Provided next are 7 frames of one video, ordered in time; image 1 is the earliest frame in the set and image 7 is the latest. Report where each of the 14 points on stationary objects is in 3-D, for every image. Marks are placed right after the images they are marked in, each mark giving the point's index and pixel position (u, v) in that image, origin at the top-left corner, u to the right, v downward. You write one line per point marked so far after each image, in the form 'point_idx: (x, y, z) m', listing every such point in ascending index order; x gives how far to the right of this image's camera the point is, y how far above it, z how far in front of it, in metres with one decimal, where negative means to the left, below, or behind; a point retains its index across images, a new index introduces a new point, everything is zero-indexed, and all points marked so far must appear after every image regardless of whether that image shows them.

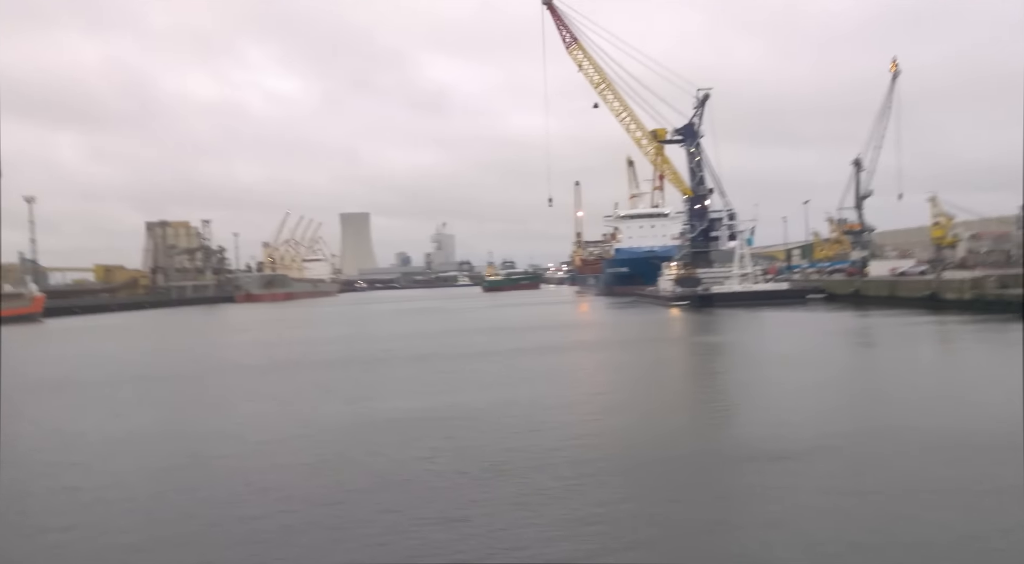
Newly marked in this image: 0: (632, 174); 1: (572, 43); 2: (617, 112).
0: (+2.9, +2.6, +19.8) m
1: (+1.1, +4.3, +14.8) m
2: (+2.0, +3.2, +15.3) m
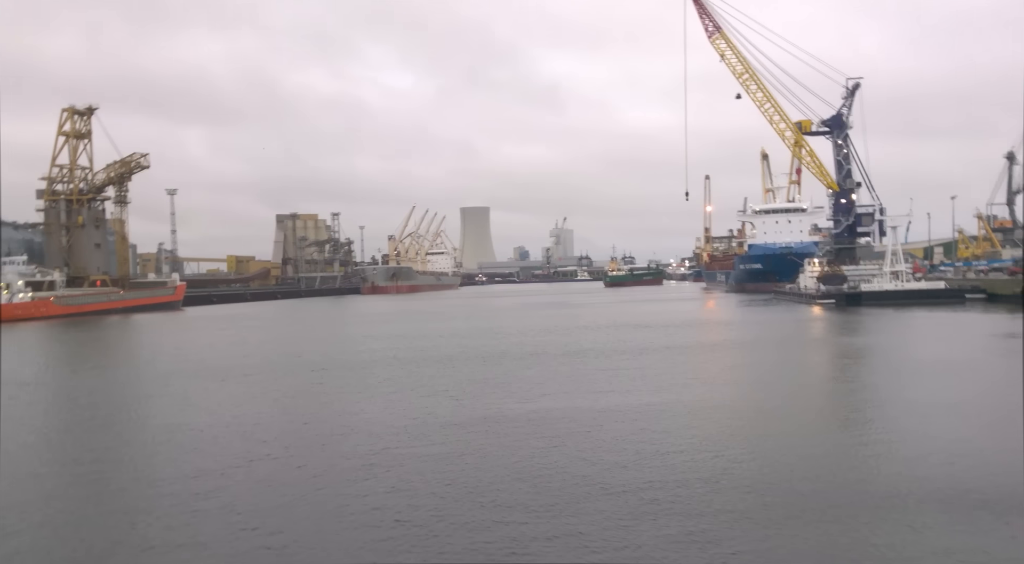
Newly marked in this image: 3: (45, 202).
0: (+5.8, +2.7, +18.8) m
1: (+3.4, +4.4, +14.0) m
2: (+4.3, +3.2, +14.4) m
3: (-10.1, +1.7, +18.0) m
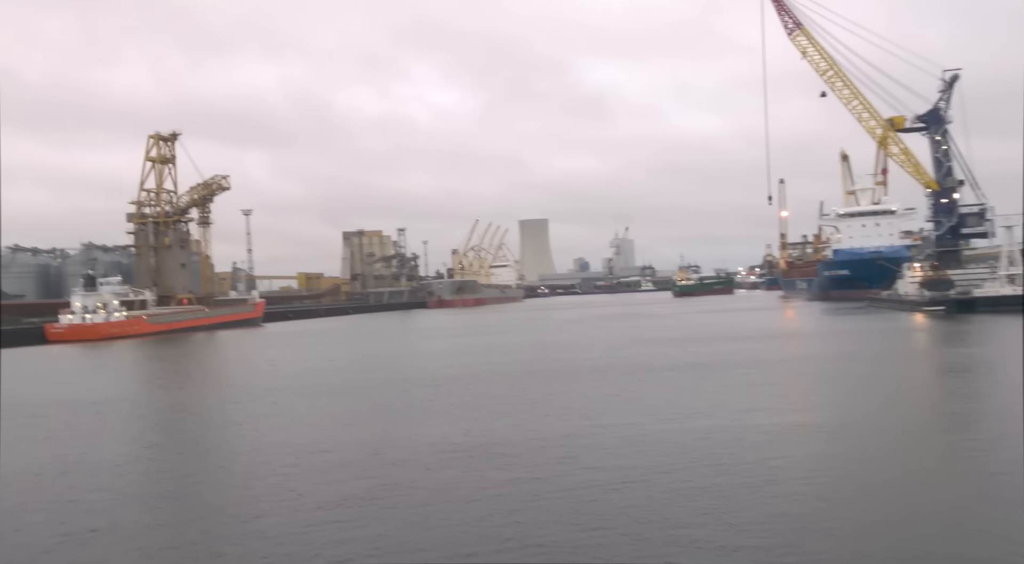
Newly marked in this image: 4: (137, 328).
0: (+7.5, +2.5, +18.5) m
1: (+4.8, +4.2, +13.9) m
2: (+5.8, +3.1, +14.2) m
3: (-8.5, +1.3, +18.4) m
4: (-7.8, -1.0, +17.1) m
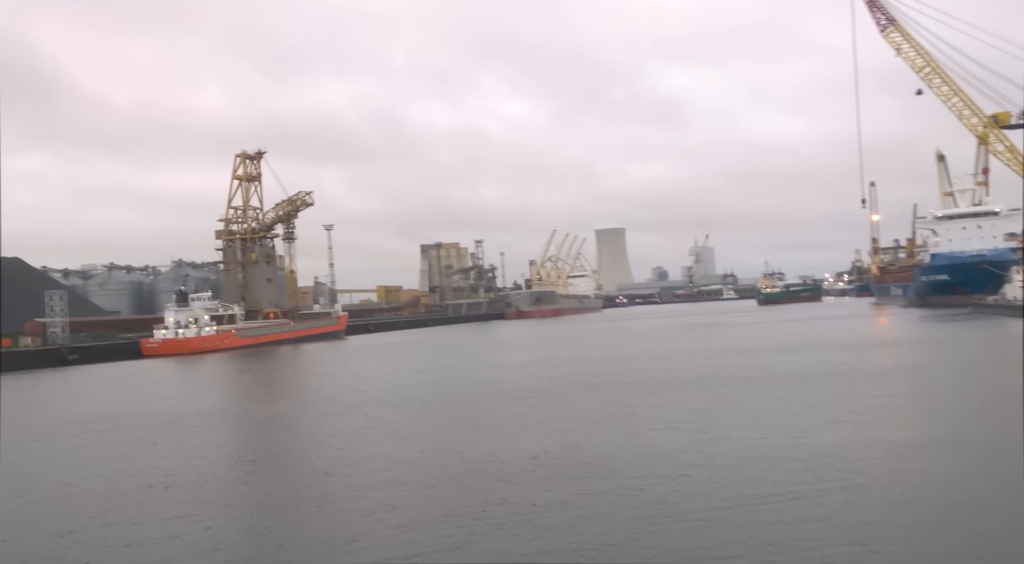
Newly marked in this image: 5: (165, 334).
0: (+9.2, +2.4, +17.6) m
1: (+6.1, +4.1, +13.3) m
2: (+7.1, +3.0, +13.5) m
3: (-6.7, +0.9, +19.0) m
4: (-6.1, -1.3, +17.6) m
5: (-7.2, -1.1, +17.2) m
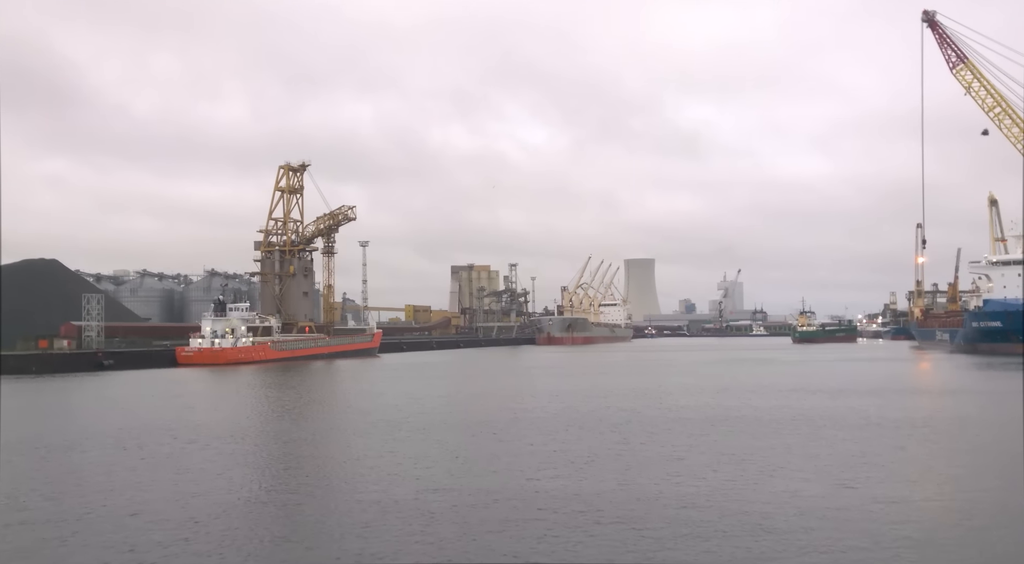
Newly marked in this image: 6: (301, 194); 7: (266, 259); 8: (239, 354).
0: (+10.2, +1.4, +17.4) m
1: (+7.1, +3.4, +13.1) m
2: (+8.0, +2.3, +13.3) m
3: (-5.7, +0.7, +18.9) m
4: (-5.3, -1.5, +17.4) m
5: (-6.4, -1.3, +17.0) m
6: (-4.9, +2.0, +19.3) m
7: (-5.6, +0.5, +18.8) m
8: (-5.6, -1.5, +17.0) m
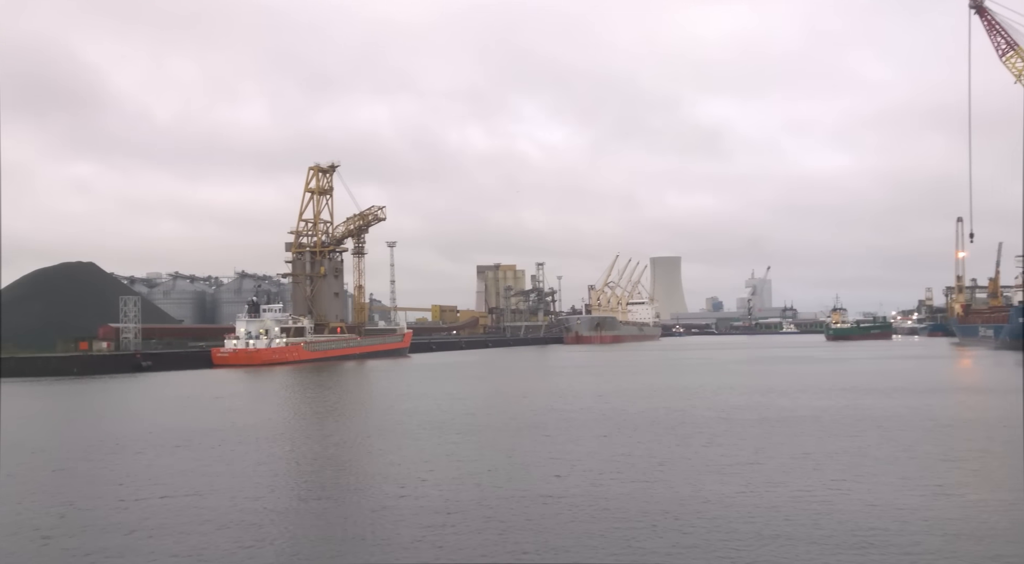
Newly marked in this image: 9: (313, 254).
0: (+10.9, +1.5, +17.0) m
1: (+7.6, +3.5, +12.8) m
2: (+8.6, +2.4, +12.9) m
3: (-5.0, +0.6, +18.8) m
4: (-4.5, -1.5, +17.3) m
5: (-5.7, -1.3, +16.9) m
6: (-4.2, +2.0, +19.2) m
7: (-4.9, +0.5, +18.7) m
8: (-4.9, -1.5, +16.9) m
9: (-4.5, +0.7, +18.9) m
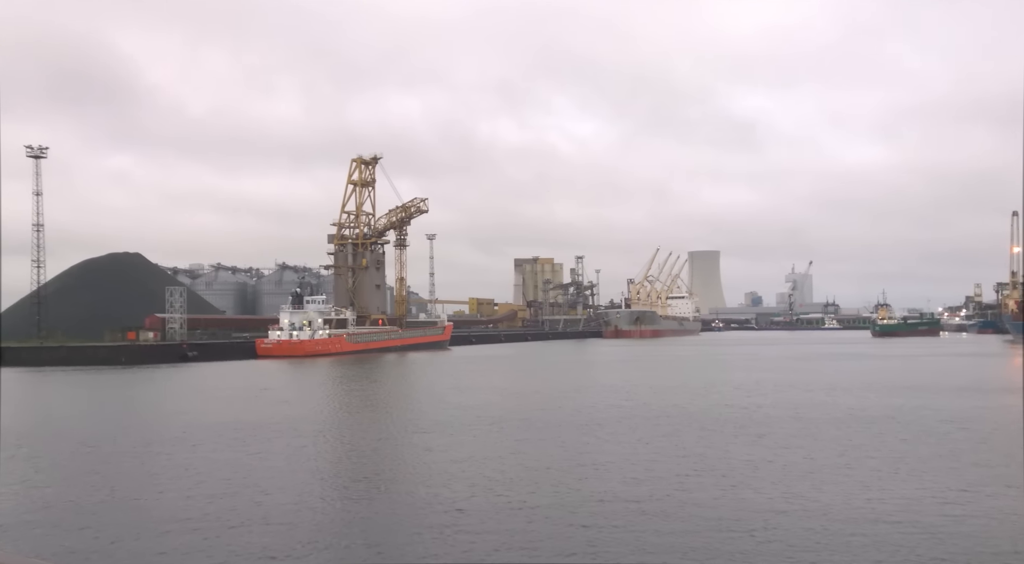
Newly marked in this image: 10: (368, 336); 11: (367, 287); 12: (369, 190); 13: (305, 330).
0: (+11.8, +1.6, +16.4) m
1: (+8.4, +3.6, +12.4) m
2: (+9.4, +2.4, +12.5) m
3: (-4.1, +0.8, +18.9) m
4: (-3.7, -1.4, +17.4) m
5: (-4.8, -1.1, +17.0) m
6: (-3.2, +2.2, +19.2) m
7: (-3.9, +0.7, +18.8) m
8: (-4.0, -1.3, +16.9) m
9: (-3.6, +0.8, +18.9) m
10: (-3.2, -1.2, +18.2) m
11: (-3.4, -0.1, +19.1) m
12: (-3.3, +2.1, +19.2) m
13: (-4.3, -1.0, +17.3) m
